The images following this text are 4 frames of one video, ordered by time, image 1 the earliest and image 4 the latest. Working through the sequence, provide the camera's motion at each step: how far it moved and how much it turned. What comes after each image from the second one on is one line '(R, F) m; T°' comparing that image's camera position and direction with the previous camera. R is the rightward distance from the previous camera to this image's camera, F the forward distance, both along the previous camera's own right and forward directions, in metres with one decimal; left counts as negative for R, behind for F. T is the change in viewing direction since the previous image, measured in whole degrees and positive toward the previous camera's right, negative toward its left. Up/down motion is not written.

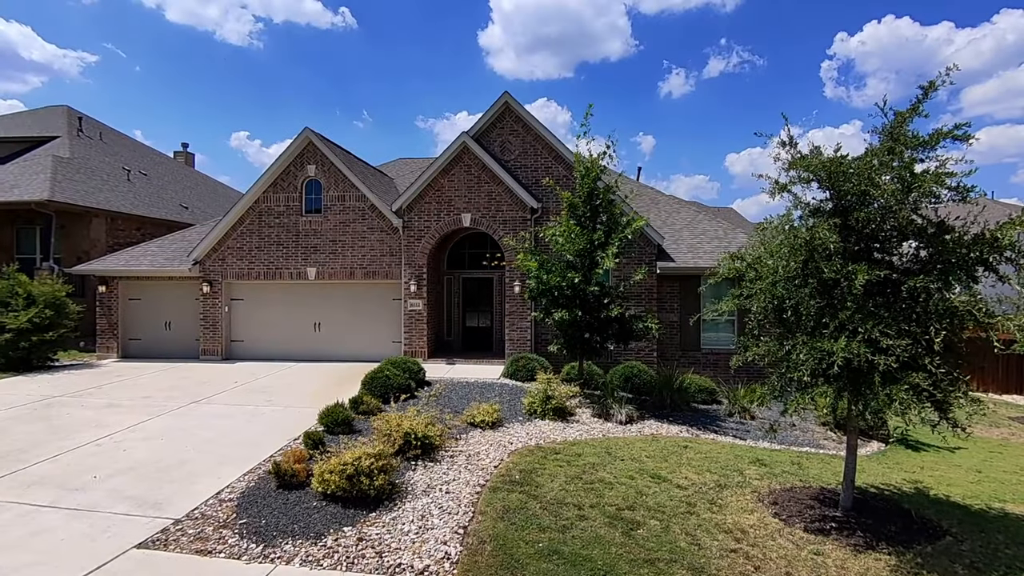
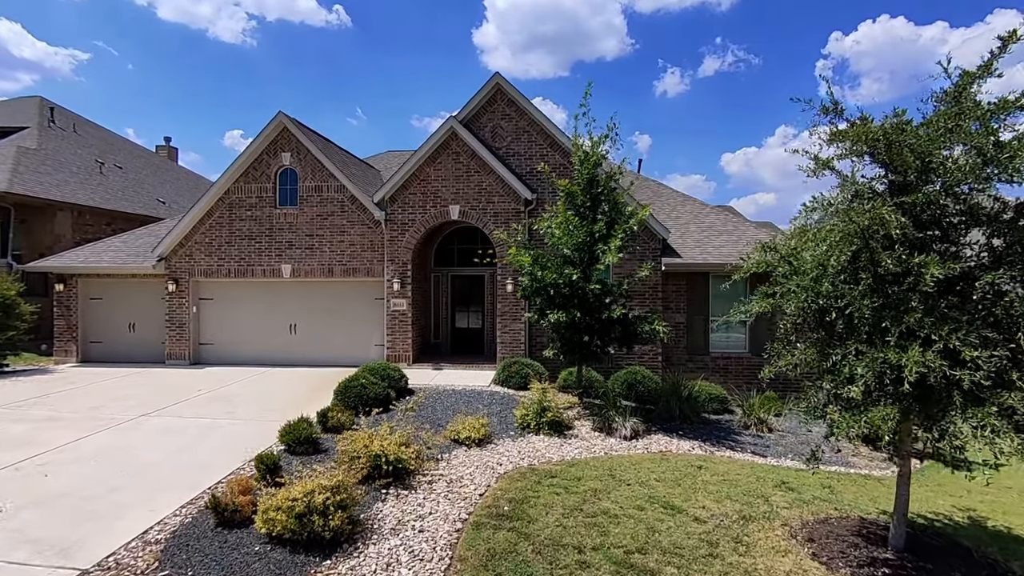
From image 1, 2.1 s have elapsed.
(+0.1, +1.1) m; 0°
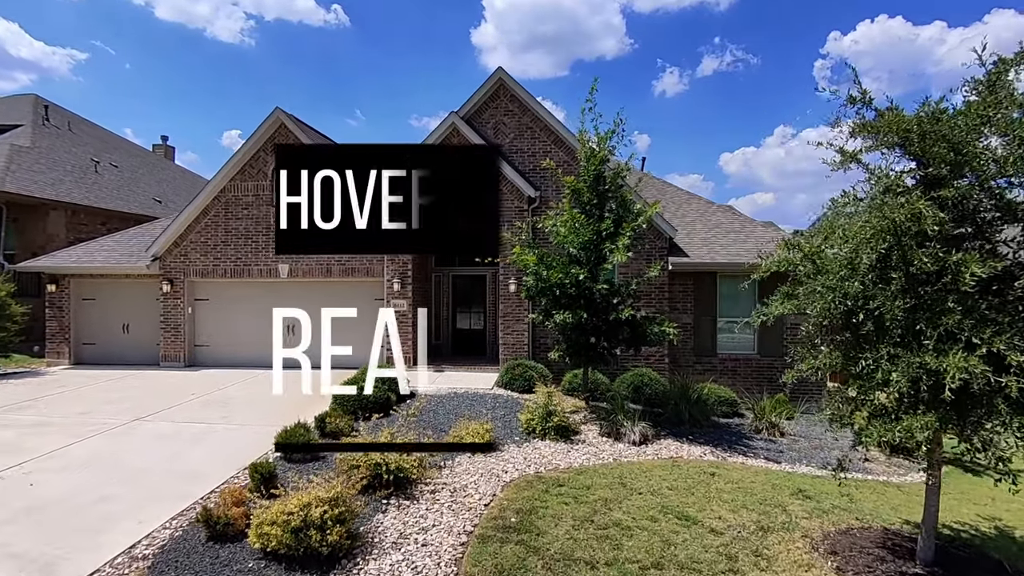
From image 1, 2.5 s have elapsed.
(-0.1, +0.3) m; 0°
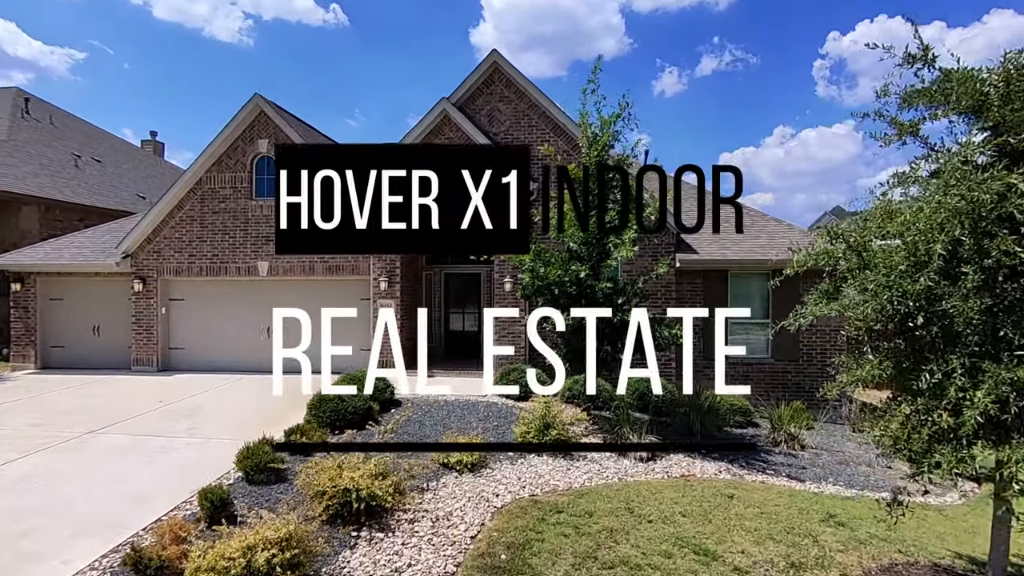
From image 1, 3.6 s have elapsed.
(+0.1, +0.9) m; 0°
